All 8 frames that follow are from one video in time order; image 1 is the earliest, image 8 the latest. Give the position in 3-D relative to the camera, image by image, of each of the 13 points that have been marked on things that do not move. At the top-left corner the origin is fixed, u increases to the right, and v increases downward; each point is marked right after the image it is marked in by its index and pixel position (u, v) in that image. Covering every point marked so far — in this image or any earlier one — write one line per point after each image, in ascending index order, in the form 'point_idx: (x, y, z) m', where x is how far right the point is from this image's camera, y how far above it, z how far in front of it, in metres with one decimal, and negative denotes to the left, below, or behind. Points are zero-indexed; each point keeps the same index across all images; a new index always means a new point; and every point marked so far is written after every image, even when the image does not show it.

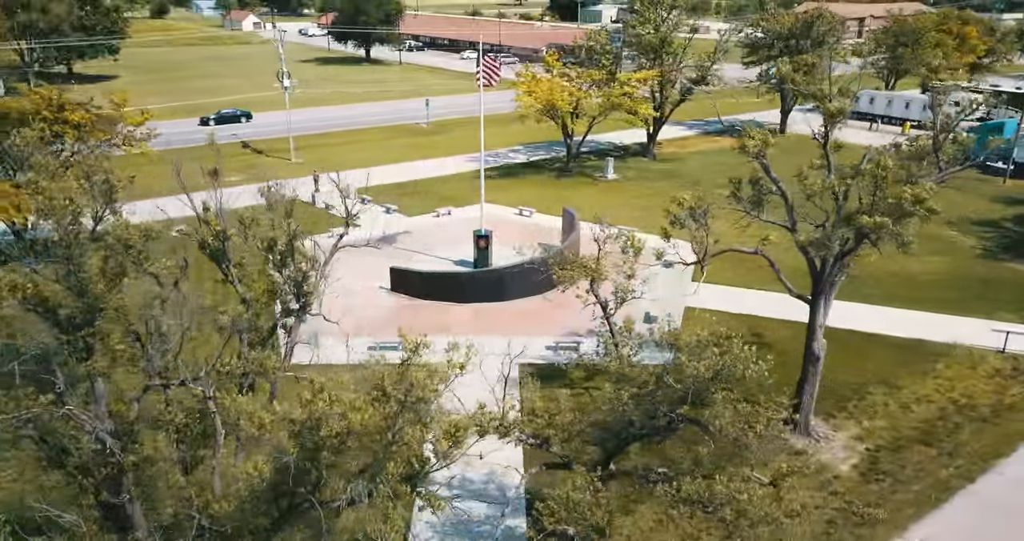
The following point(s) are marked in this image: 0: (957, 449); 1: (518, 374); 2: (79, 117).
0: (+7.6, -3.1, +13.2) m
1: (+0.1, -2.0, +14.8) m
2: (-10.8, +3.7, +18.7) m
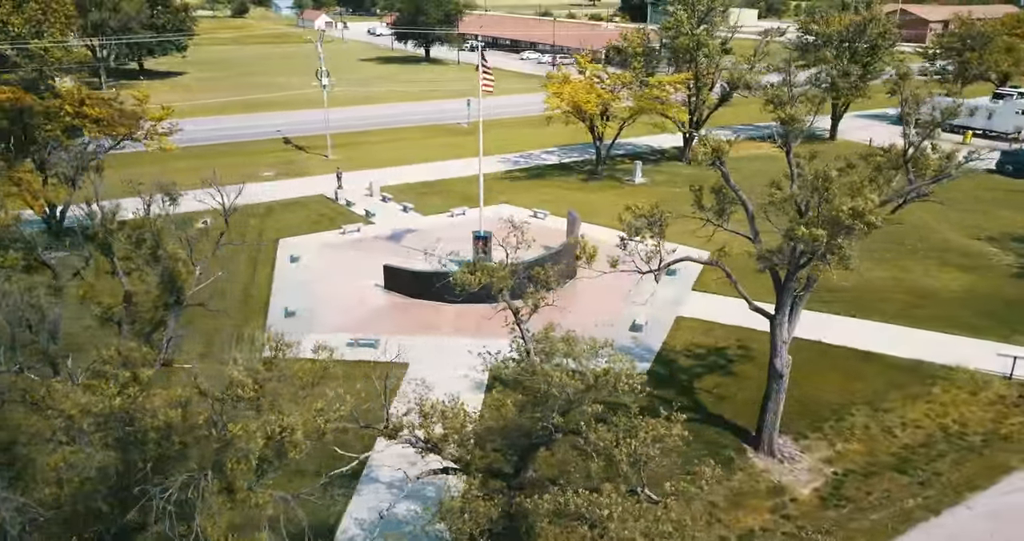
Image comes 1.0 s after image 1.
0: (+6.8, -3.4, +12.5) m
1: (-0.5, -2.1, +14.8) m
2: (-10.8, +4.0, +19.7) m
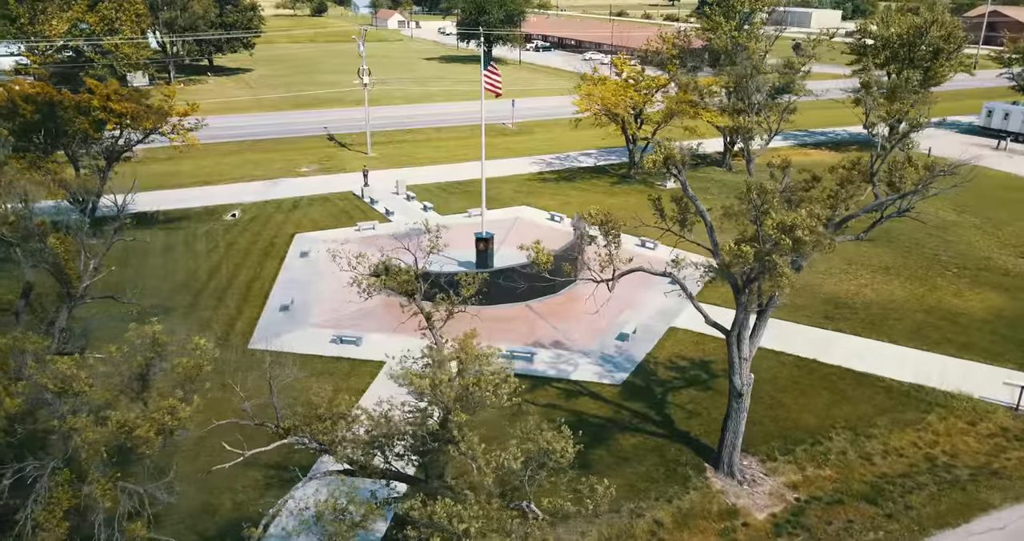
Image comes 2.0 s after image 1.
0: (+6.0, -3.7, +11.8) m
1: (-1.0, -2.1, +14.7) m
2: (-10.6, +4.4, +20.6) m
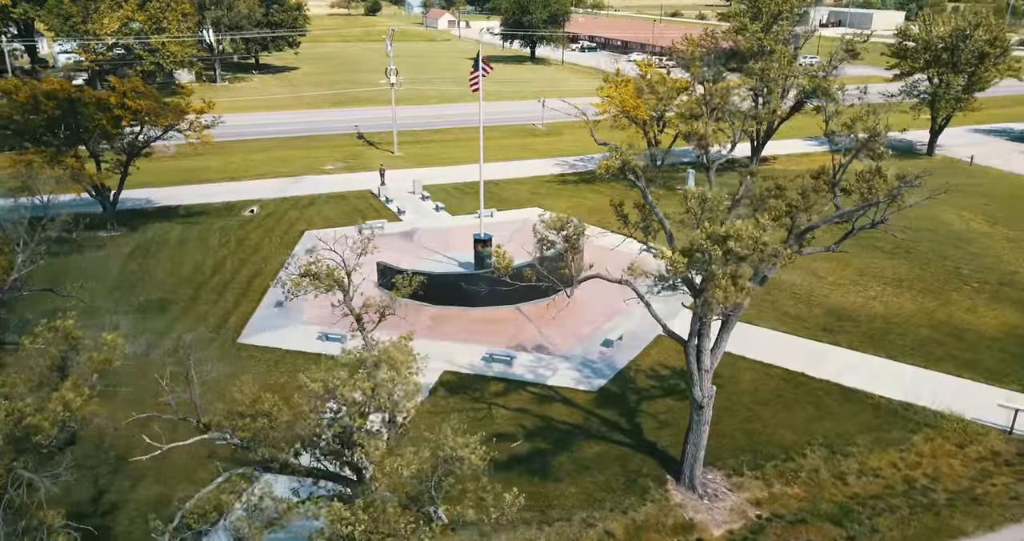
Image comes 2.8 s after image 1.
0: (+5.2, -3.9, +11.3) m
1: (-1.5, -2.1, +14.8) m
2: (-10.4, +4.6, +21.3) m
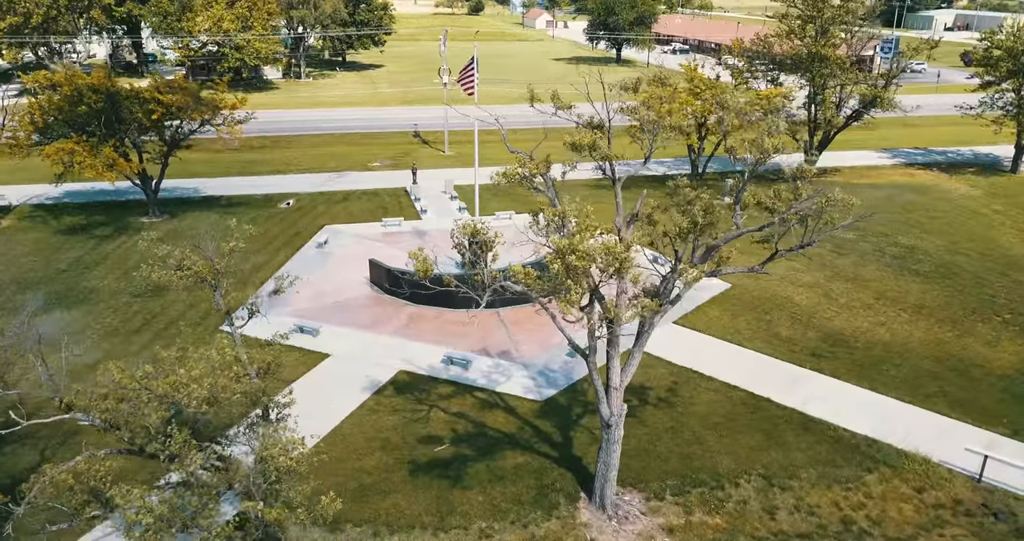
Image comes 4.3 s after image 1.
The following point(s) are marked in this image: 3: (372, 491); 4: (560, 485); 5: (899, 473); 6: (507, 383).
0: (+3.6, -4.2, +10.7) m
1: (-2.5, -2.1, +15.0) m
2: (-10.1, +5.0, +22.6) m
3: (-2.2, -3.4, +11.9) m
4: (+0.8, -3.4, +12.1) m
5: (+6.4, -3.4, +12.7) m
6: (-0.1, -2.2, +15.0) m
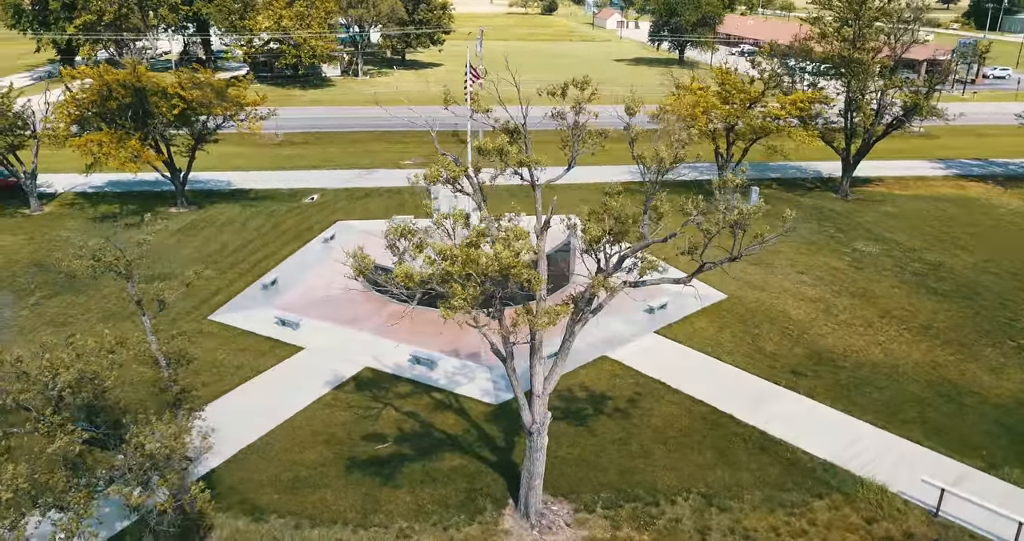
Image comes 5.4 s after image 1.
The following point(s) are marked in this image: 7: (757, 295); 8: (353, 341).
0: (+2.3, -4.4, +10.3) m
1: (-3.2, -2.1, +15.2) m
2: (-9.8, +5.3, +23.5) m
3: (-3.3, -3.4, +12.1) m
4: (-0.3, -3.5, +12.1) m
5: (+5.3, -3.6, +12.1) m
6: (-0.9, -2.2, +15.0) m
7: (+6.1, -0.6, +19.3) m
8: (-3.4, -1.5, +16.5) m
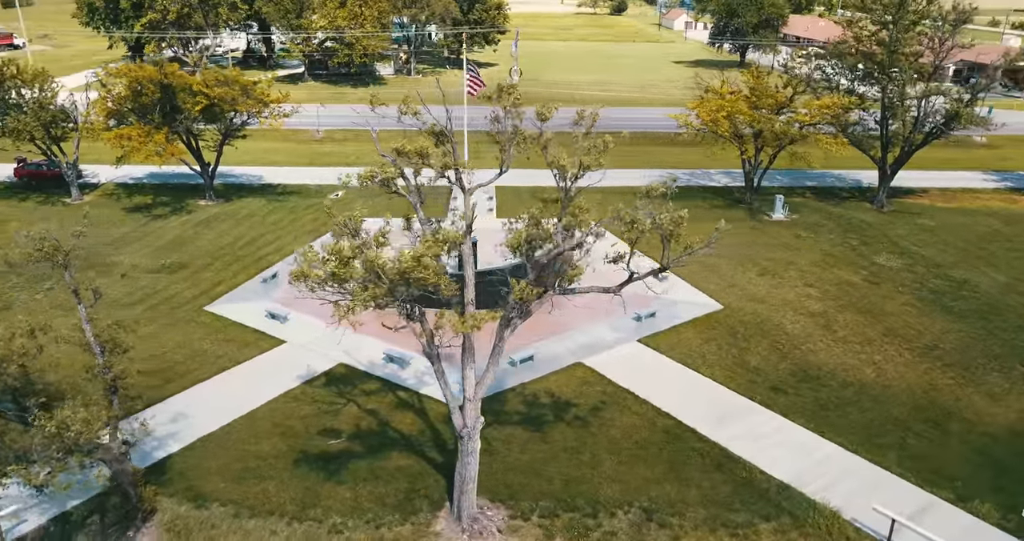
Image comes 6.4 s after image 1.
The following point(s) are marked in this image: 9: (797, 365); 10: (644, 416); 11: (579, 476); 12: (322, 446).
0: (+1.2, -4.5, +10.1) m
1: (-3.8, -2.0, +15.5) m
2: (-9.3, +5.6, +24.3) m
3: (-4.2, -3.3, +12.4) m
4: (-1.3, -3.5, +12.1) m
5: (+4.3, -3.9, +11.6) m
6: (-1.5, -2.2, +15.0) m
7: (+5.9, -0.9, +18.7) m
8: (-3.9, -1.4, +16.8) m
9: (+6.0, -2.0, +16.2) m
10: (+2.4, -2.6, +14.1) m
11: (+1.1, -3.3, +12.5) m
12: (-3.2, -3.0, +13.1) m
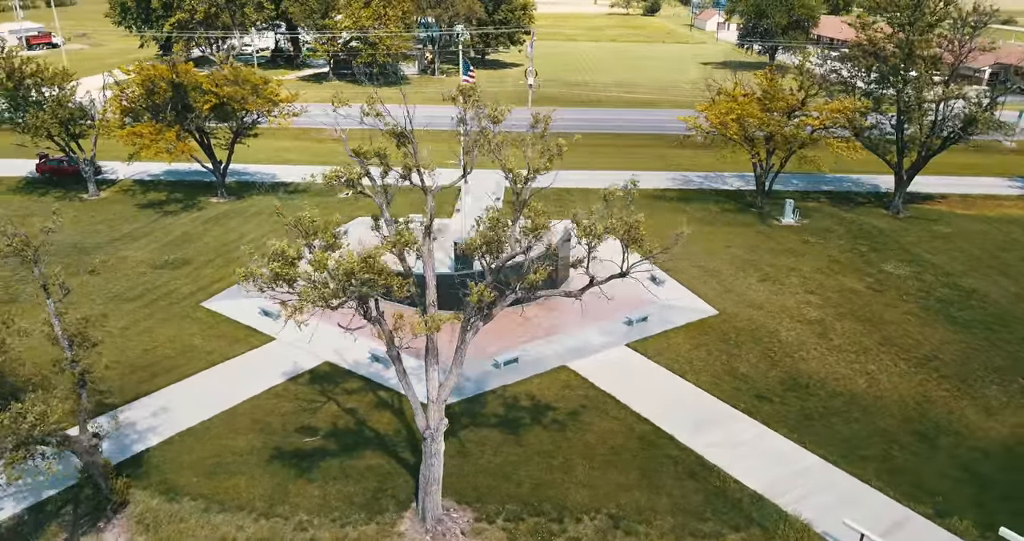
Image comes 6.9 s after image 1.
0: (+0.6, -4.6, +10.1) m
1: (-4.2, -2.0, +15.6) m
2: (-9.2, +5.7, +24.7) m
3: (-4.7, -3.3, +12.6) m
4: (-1.8, -3.5, +12.1) m
5: (+3.8, -4.0, +11.4) m
6: (-1.9, -2.3, +15.1) m
7: (+5.7, -1.0, +18.4) m
8: (-4.2, -1.4, +17.0) m
9: (+5.7, -2.1, +15.9) m
10: (+2.0, -2.7, +13.9) m
11: (+0.6, -3.4, +12.4) m
12: (-3.7, -3.0, +13.2) m
